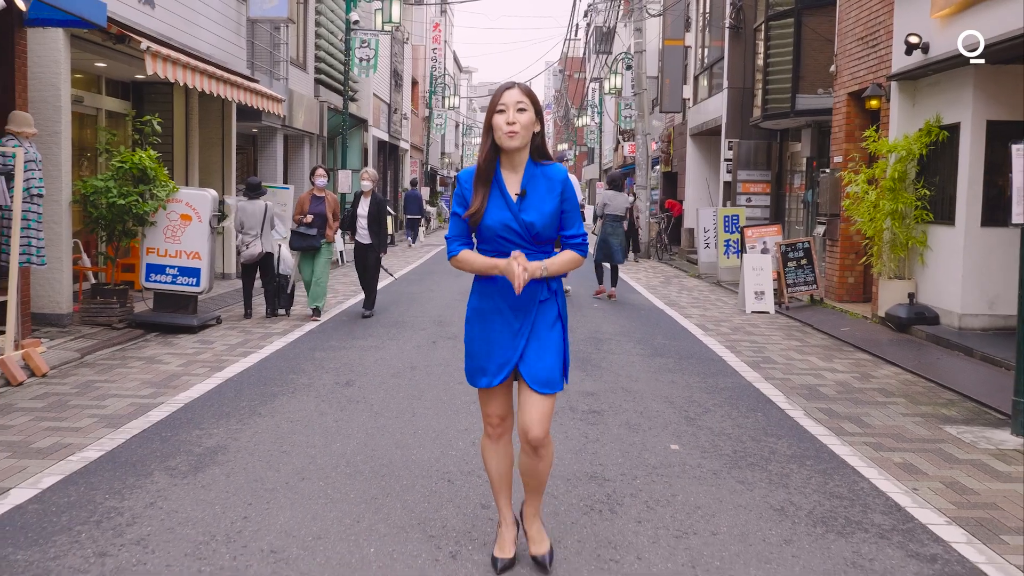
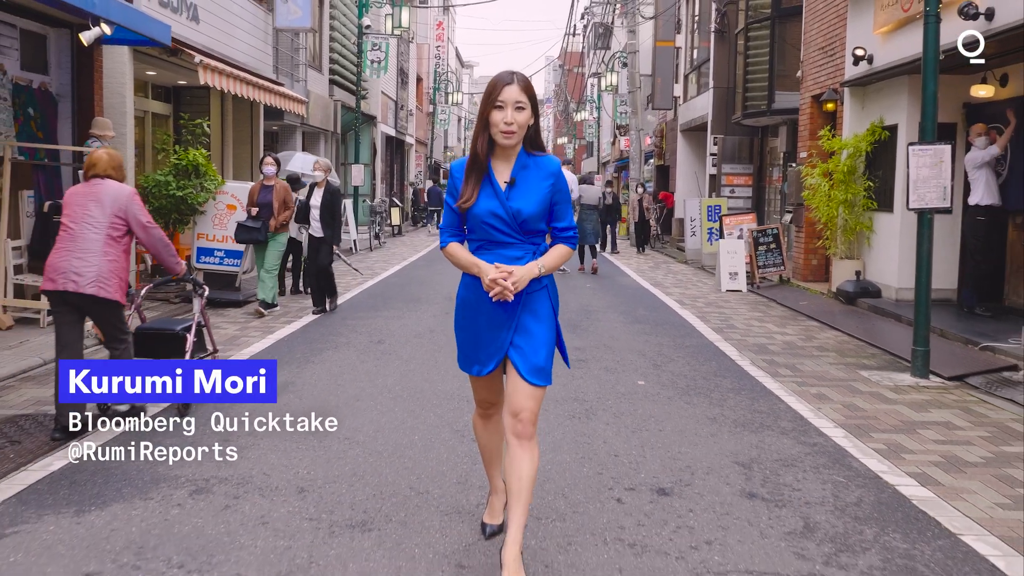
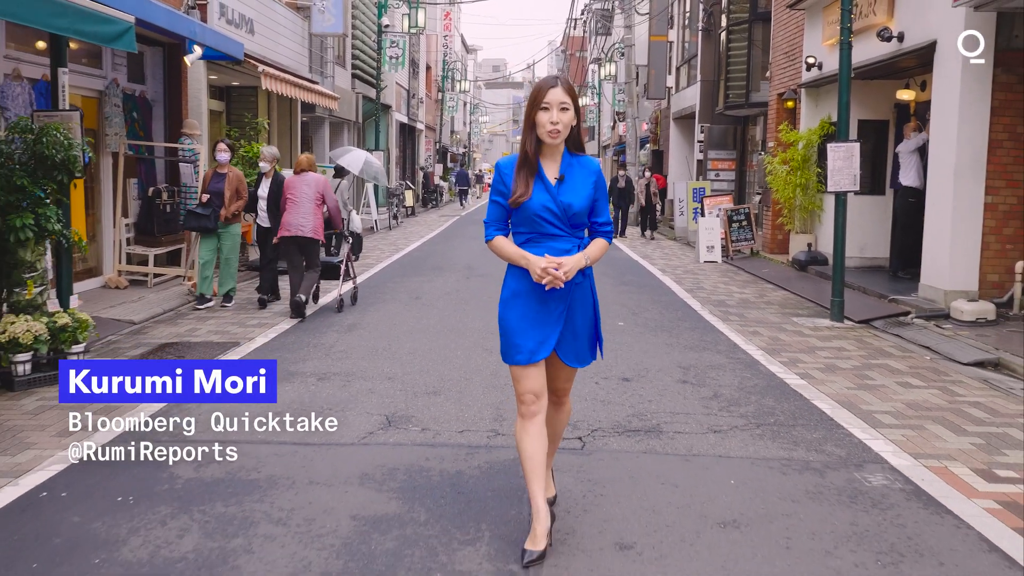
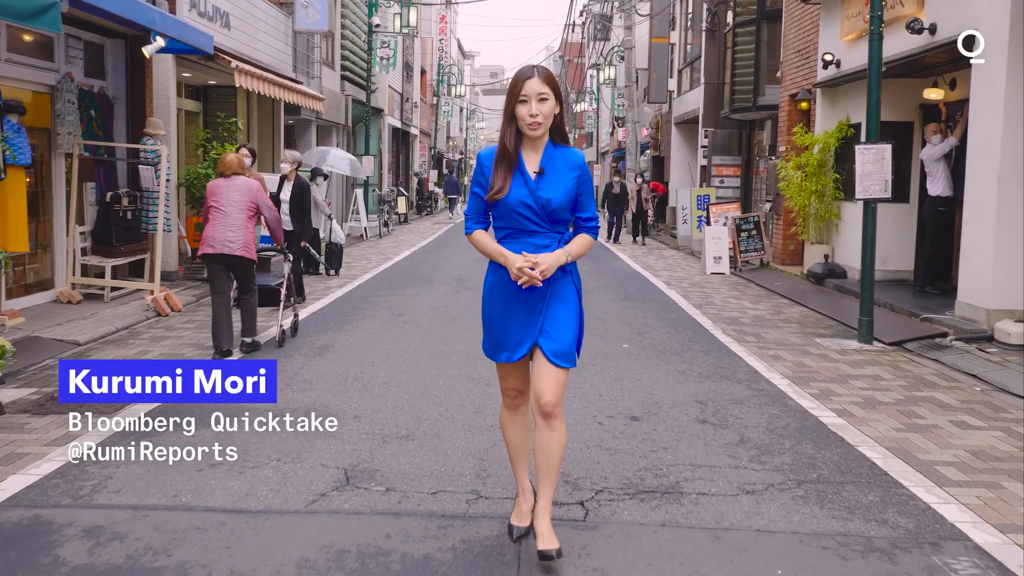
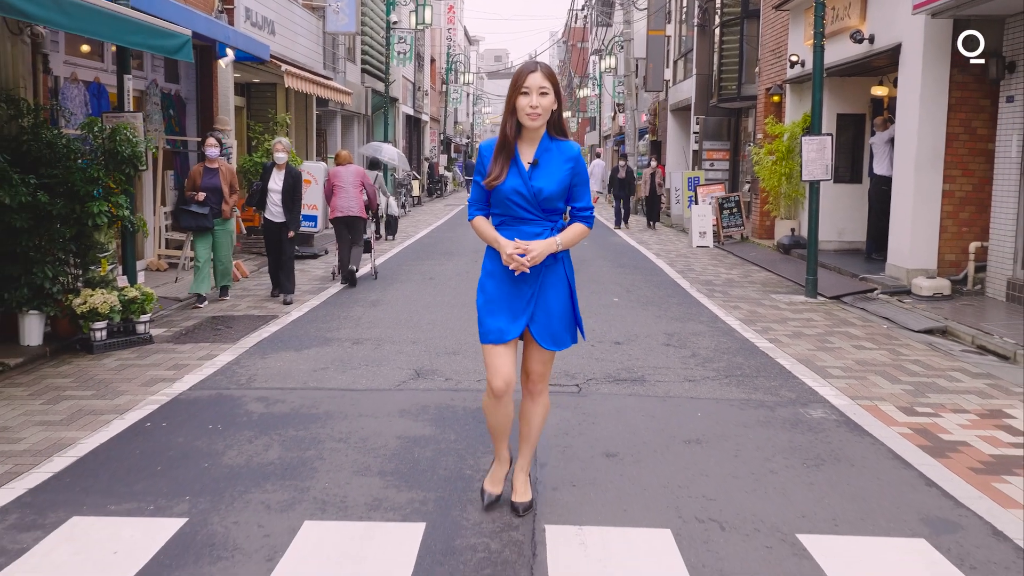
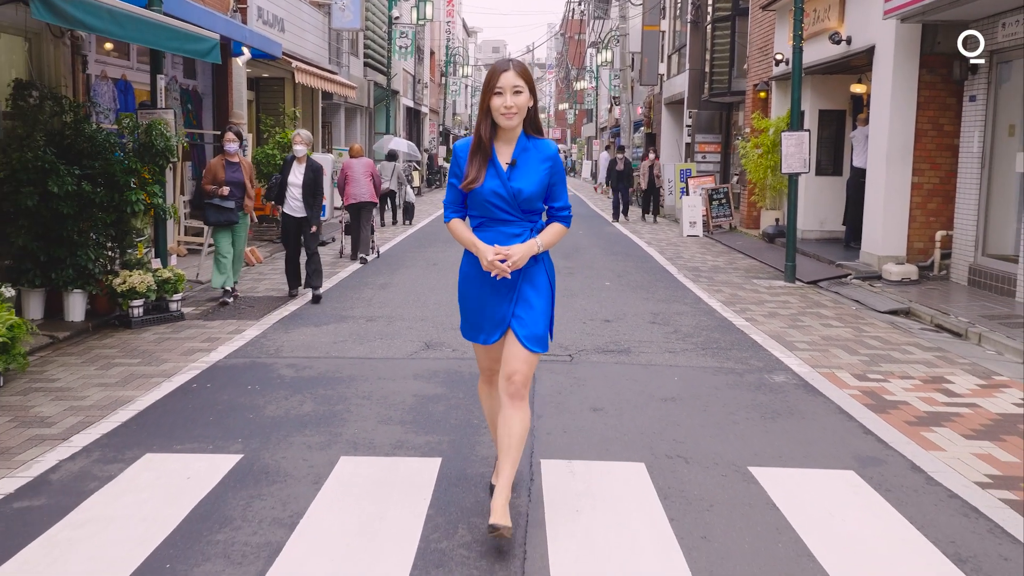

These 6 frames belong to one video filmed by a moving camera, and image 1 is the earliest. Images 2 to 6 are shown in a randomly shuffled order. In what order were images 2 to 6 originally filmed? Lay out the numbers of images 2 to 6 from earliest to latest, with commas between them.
2, 4, 3, 5, 6
